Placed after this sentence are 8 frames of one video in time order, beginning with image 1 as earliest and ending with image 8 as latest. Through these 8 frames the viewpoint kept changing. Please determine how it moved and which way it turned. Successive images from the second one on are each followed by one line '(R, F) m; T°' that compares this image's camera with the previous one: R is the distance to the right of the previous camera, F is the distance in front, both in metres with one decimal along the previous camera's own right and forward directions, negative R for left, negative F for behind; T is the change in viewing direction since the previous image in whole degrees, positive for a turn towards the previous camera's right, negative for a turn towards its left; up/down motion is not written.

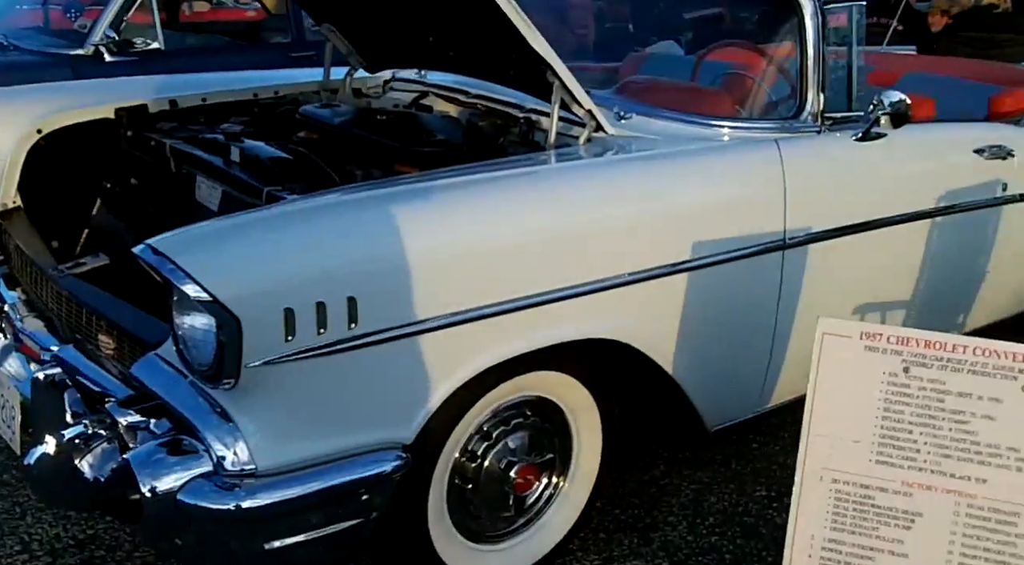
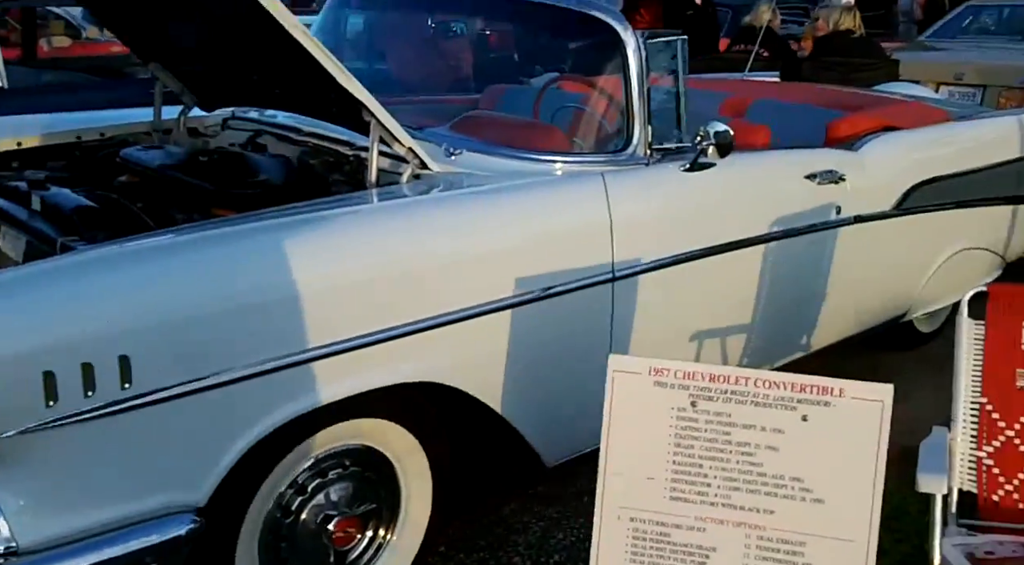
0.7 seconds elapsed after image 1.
(+0.1, 0.0) m; +5°
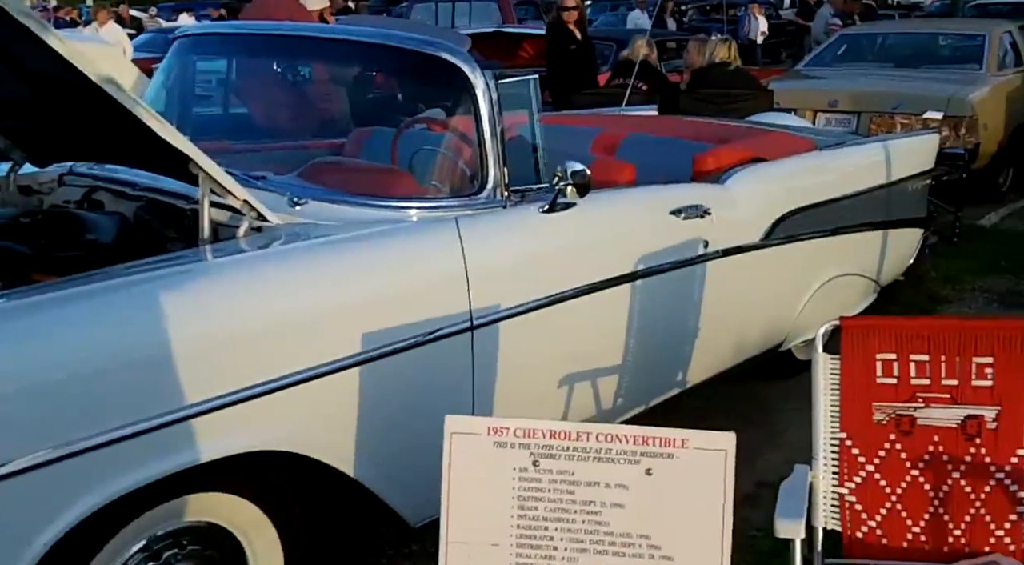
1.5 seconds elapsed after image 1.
(-0.5, 0.0) m; +12°
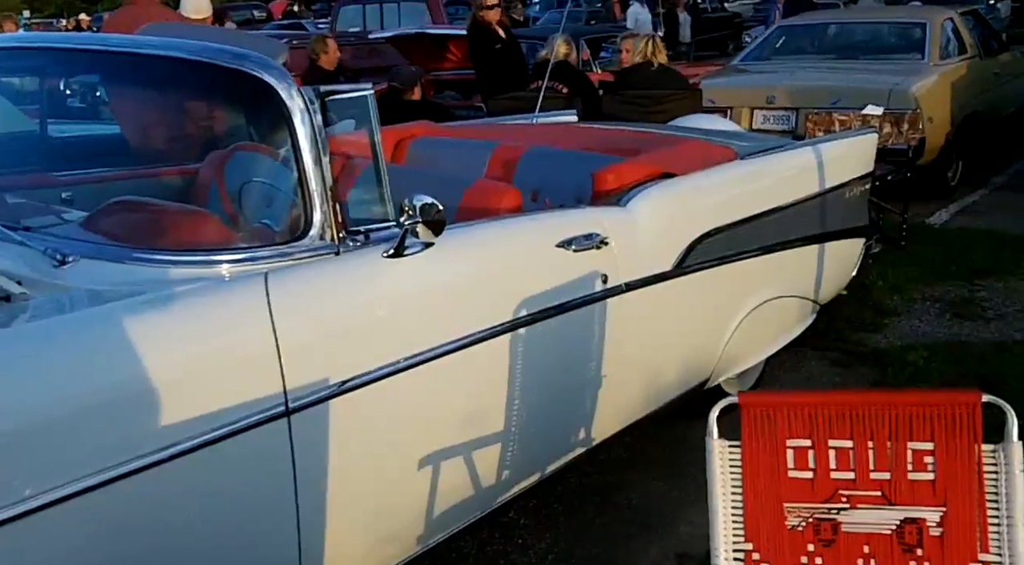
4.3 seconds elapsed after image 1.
(+0.3, +0.6) m; +2°
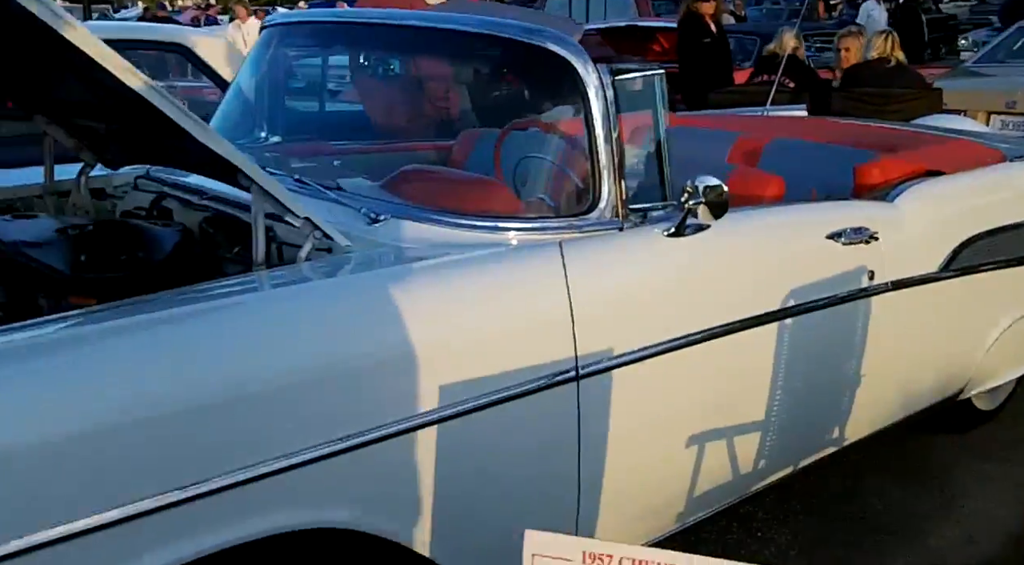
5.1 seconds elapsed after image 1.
(-0.3, 0.0) m; -8°
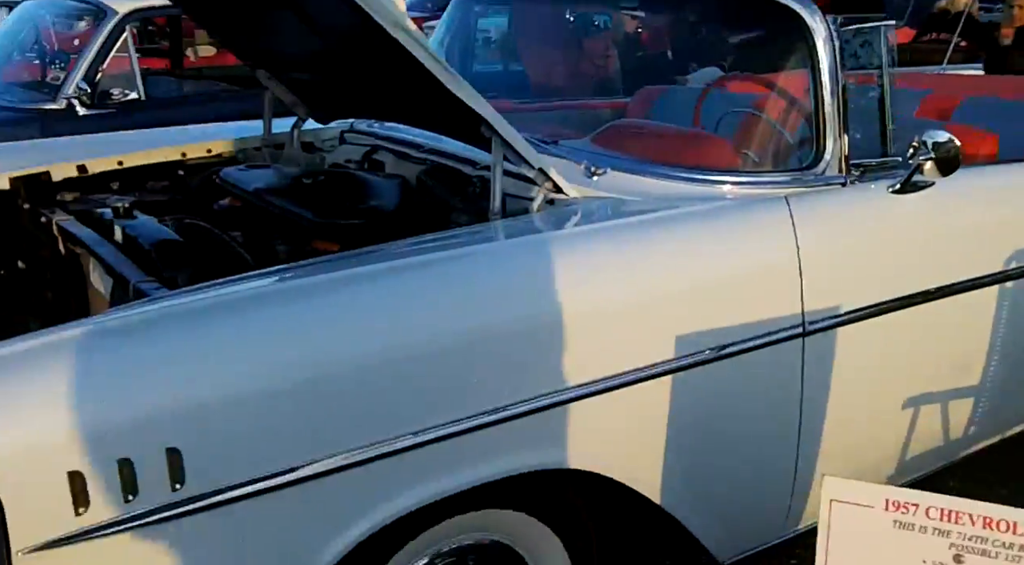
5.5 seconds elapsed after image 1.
(-0.2, 0.0) m; -6°
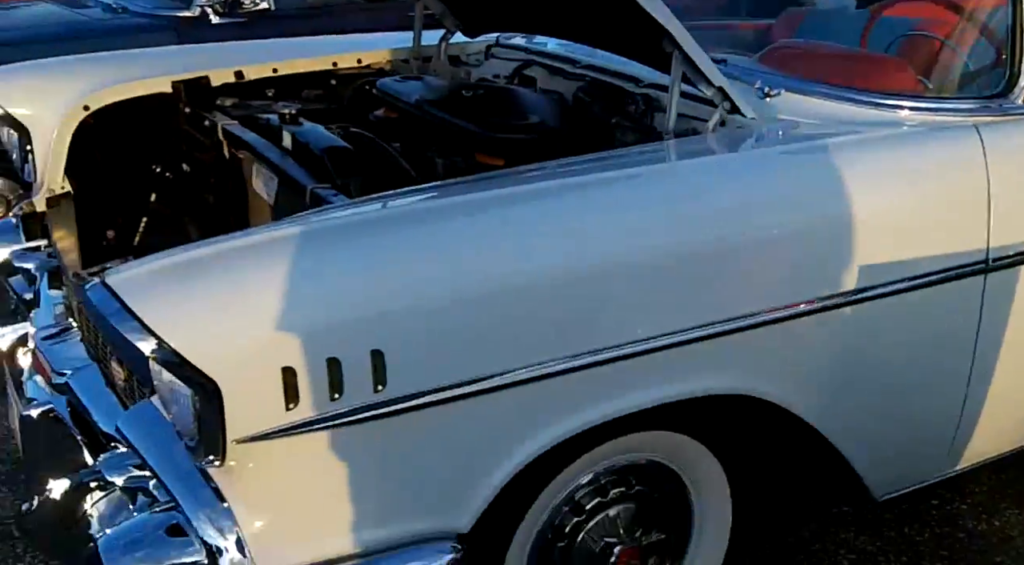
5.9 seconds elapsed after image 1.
(-0.2, 0.0) m; -4°
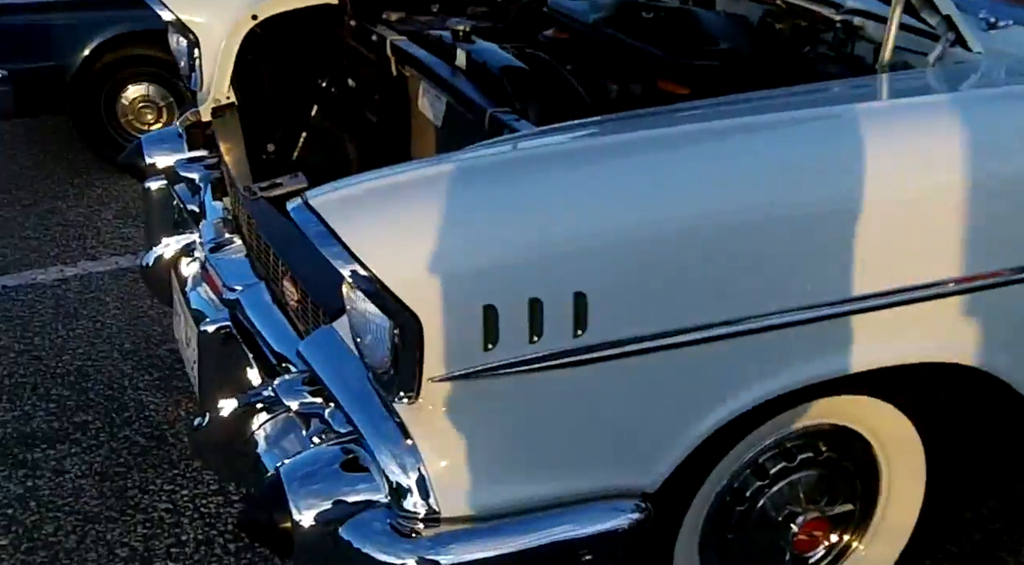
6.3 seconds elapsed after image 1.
(-0.1, +0.1) m; -5°
